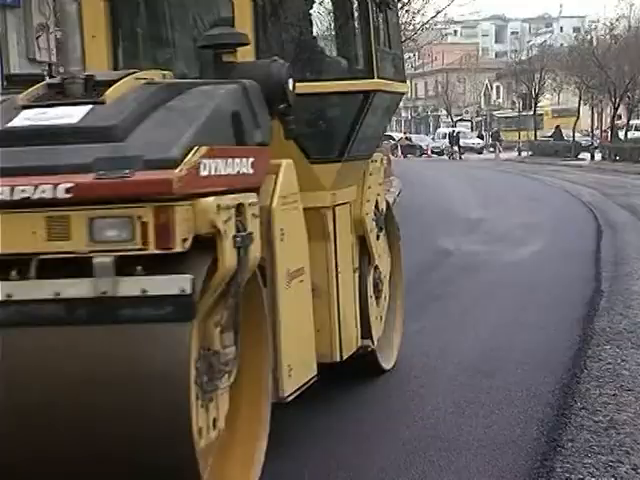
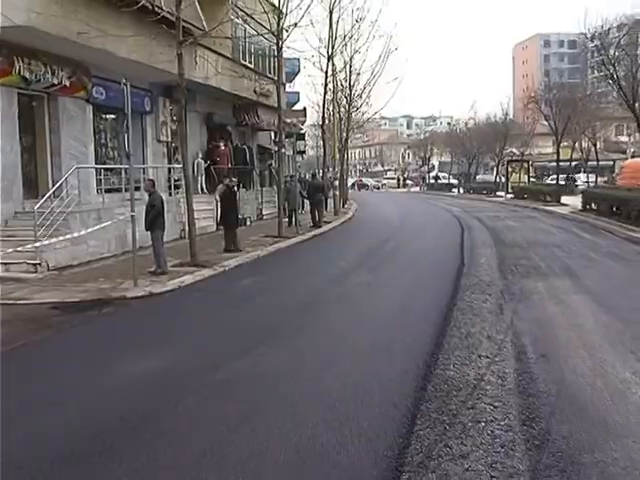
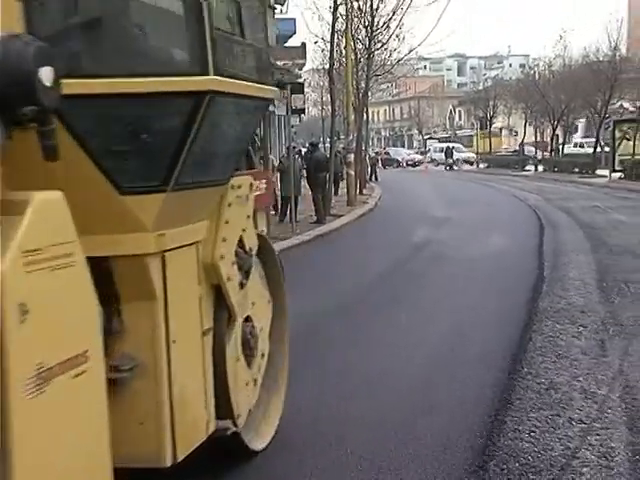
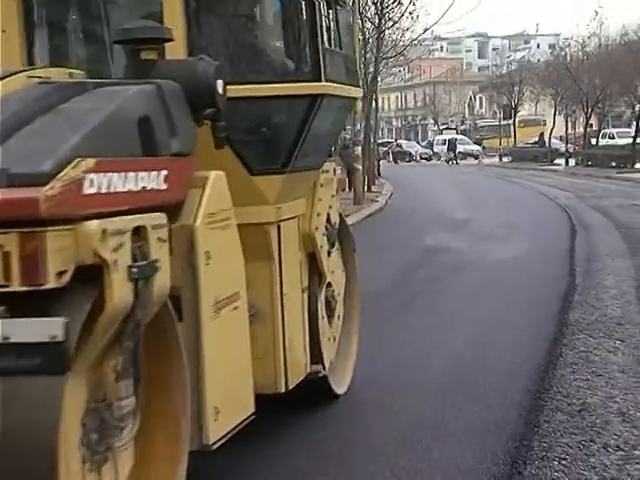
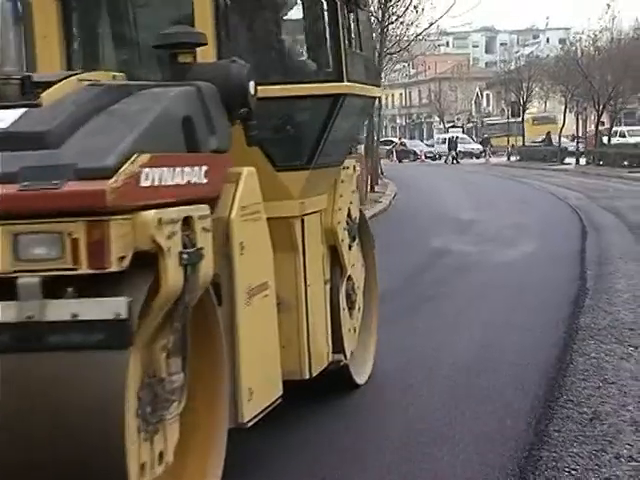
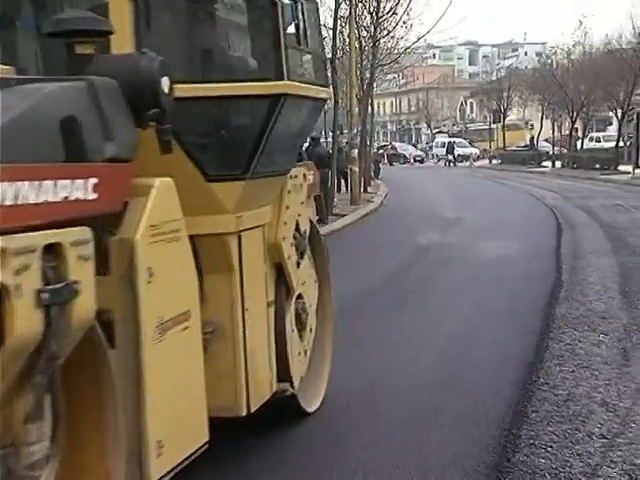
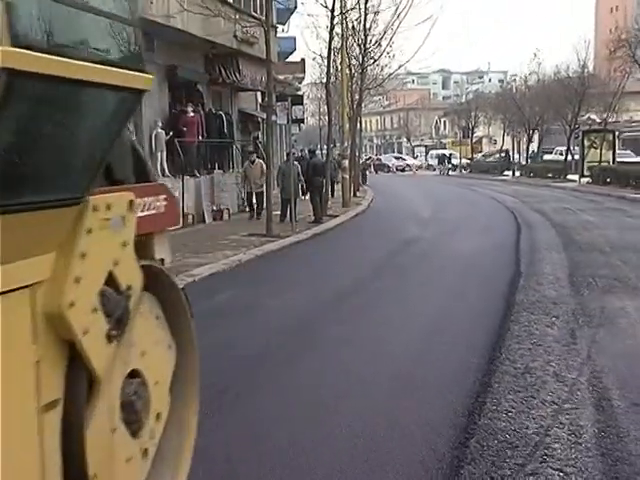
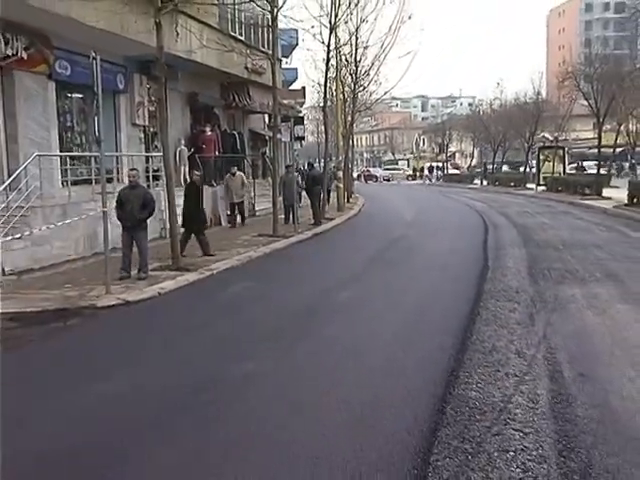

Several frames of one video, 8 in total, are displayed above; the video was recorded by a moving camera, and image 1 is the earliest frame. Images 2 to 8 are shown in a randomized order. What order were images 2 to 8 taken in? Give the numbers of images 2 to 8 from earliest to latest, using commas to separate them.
5, 4, 6, 3, 7, 8, 2
